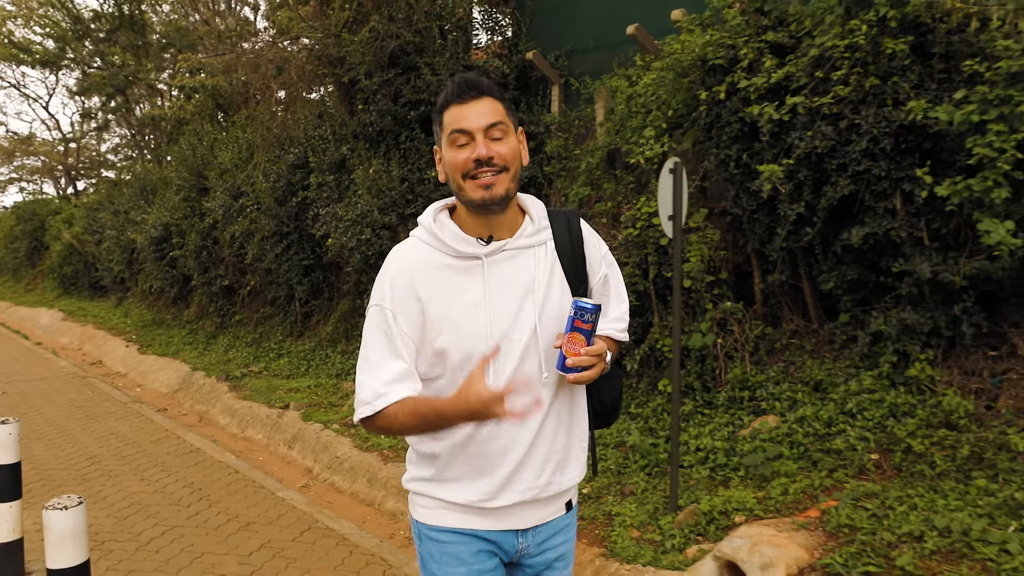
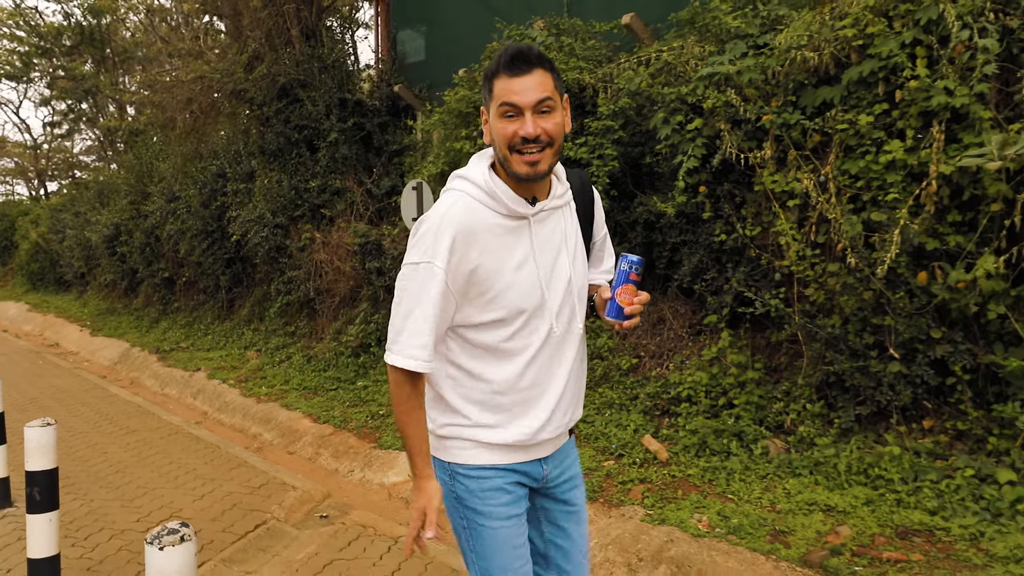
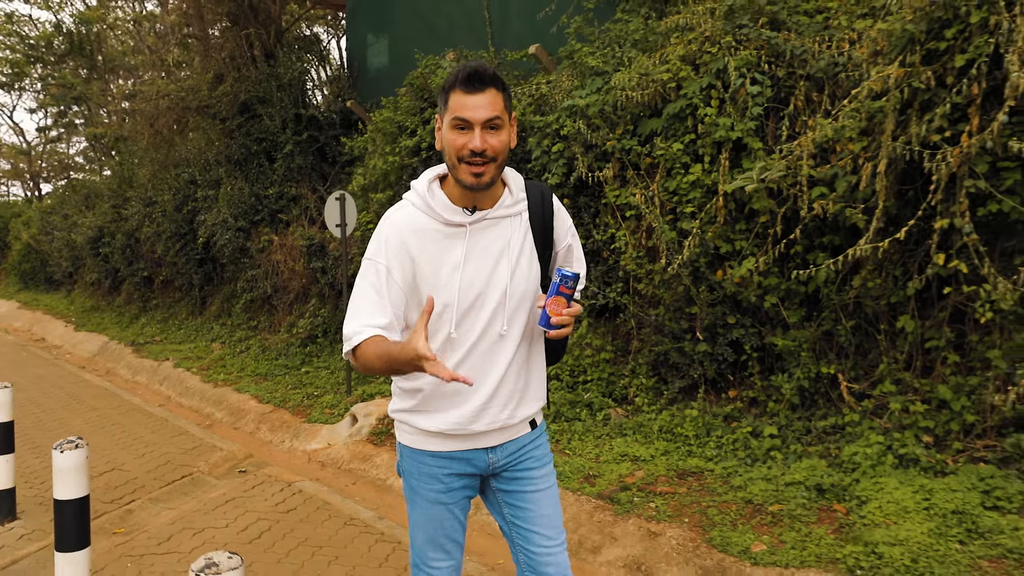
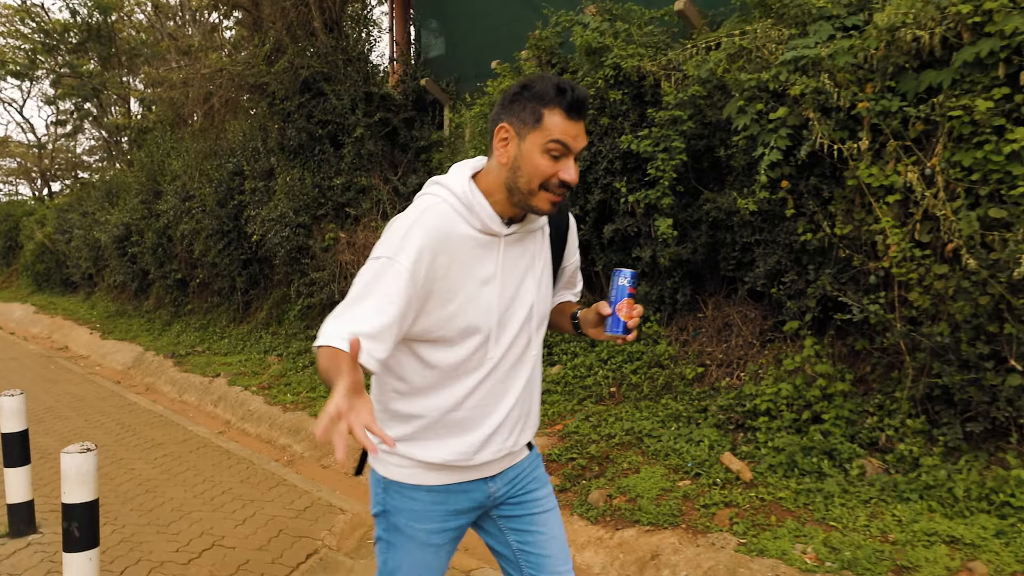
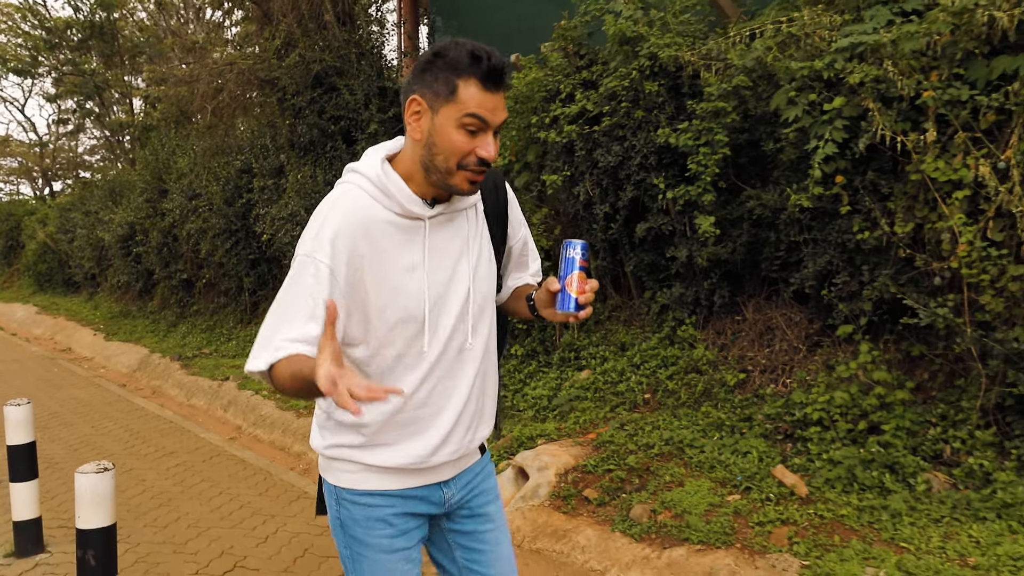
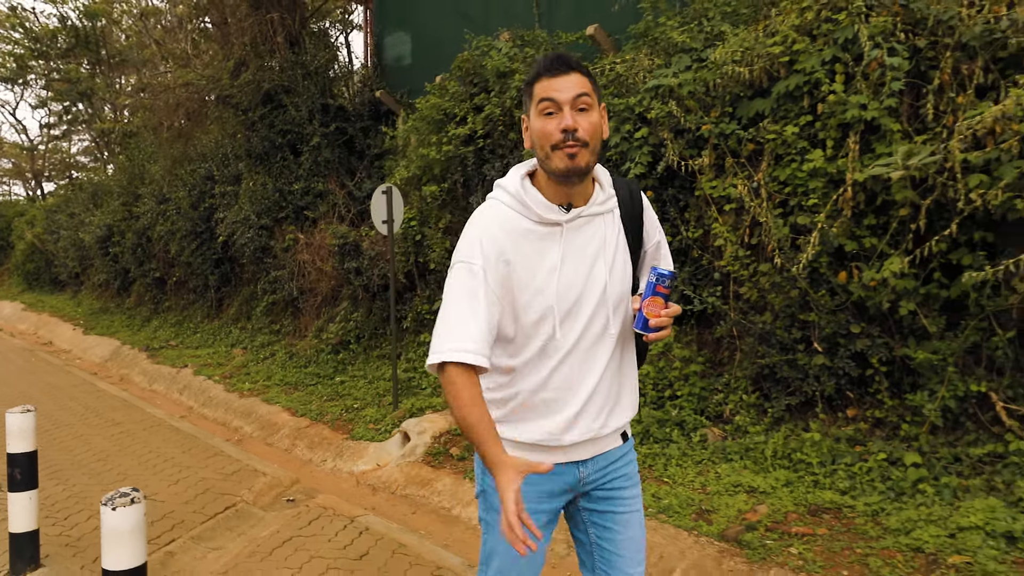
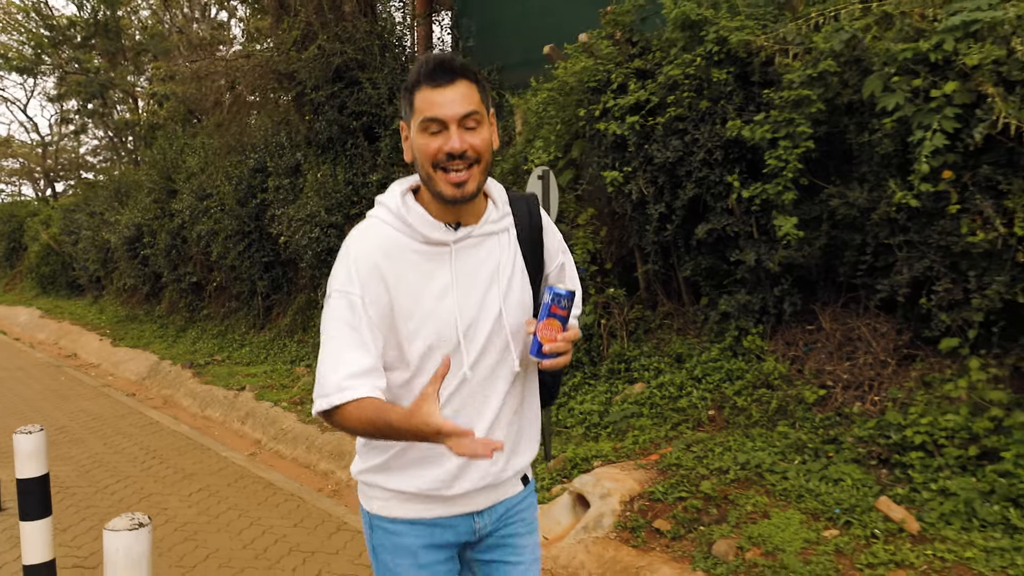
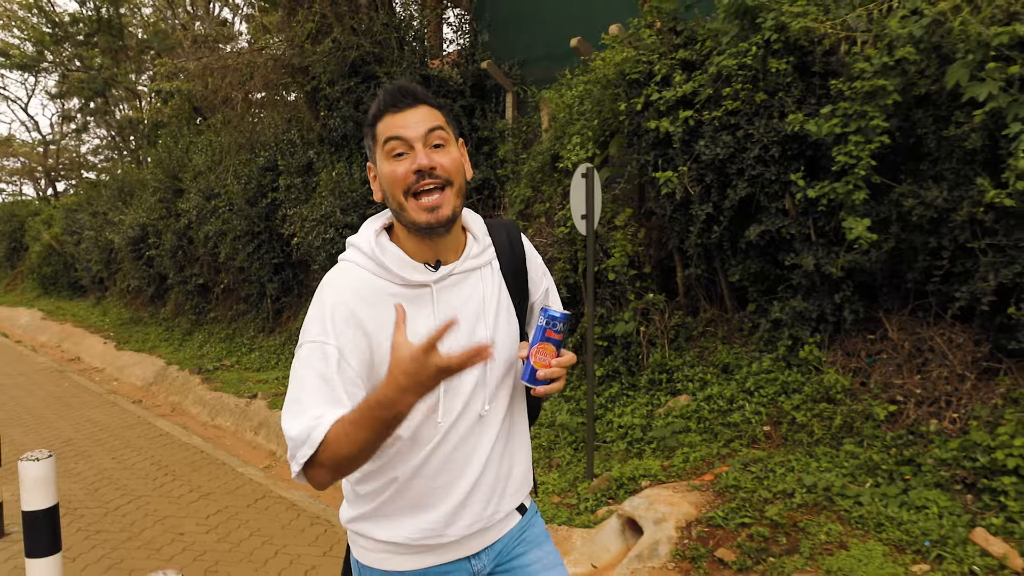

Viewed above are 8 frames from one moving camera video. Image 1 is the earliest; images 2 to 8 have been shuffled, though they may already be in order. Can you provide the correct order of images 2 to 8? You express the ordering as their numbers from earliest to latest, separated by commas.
8, 7, 5, 4, 2, 6, 3
